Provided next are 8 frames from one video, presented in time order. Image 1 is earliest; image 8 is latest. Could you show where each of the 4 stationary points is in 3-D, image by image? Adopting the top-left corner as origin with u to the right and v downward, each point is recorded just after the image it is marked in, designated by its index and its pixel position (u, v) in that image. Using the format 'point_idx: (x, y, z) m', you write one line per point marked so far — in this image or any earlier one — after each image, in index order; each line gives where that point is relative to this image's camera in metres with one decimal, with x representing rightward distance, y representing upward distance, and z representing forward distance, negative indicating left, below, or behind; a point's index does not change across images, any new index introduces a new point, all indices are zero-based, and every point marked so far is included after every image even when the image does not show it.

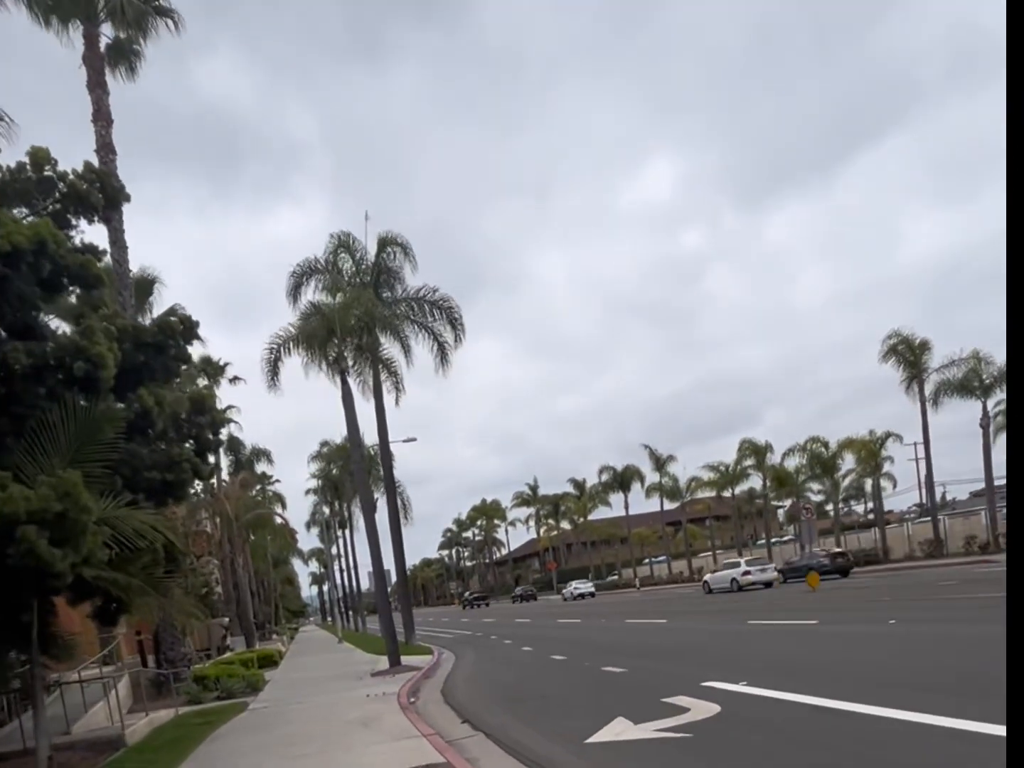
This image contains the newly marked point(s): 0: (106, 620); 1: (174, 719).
0: (-5.7, -3.3, +18.1) m
1: (-5.1, -5.0, +19.3) m
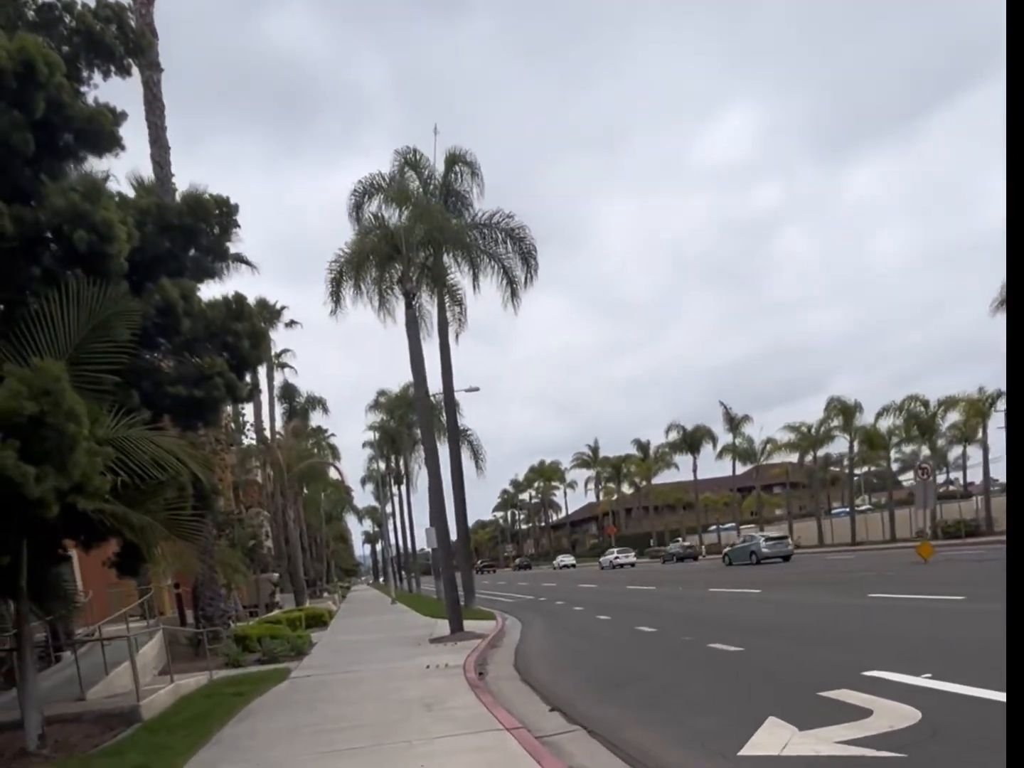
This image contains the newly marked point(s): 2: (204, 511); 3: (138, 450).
0: (-4.6, -2.2, +15.2) m
1: (-4.0, -3.9, +16.5) m
2: (-3.7, -1.6, +15.1) m
3: (-3.3, -0.6, +11.5) m
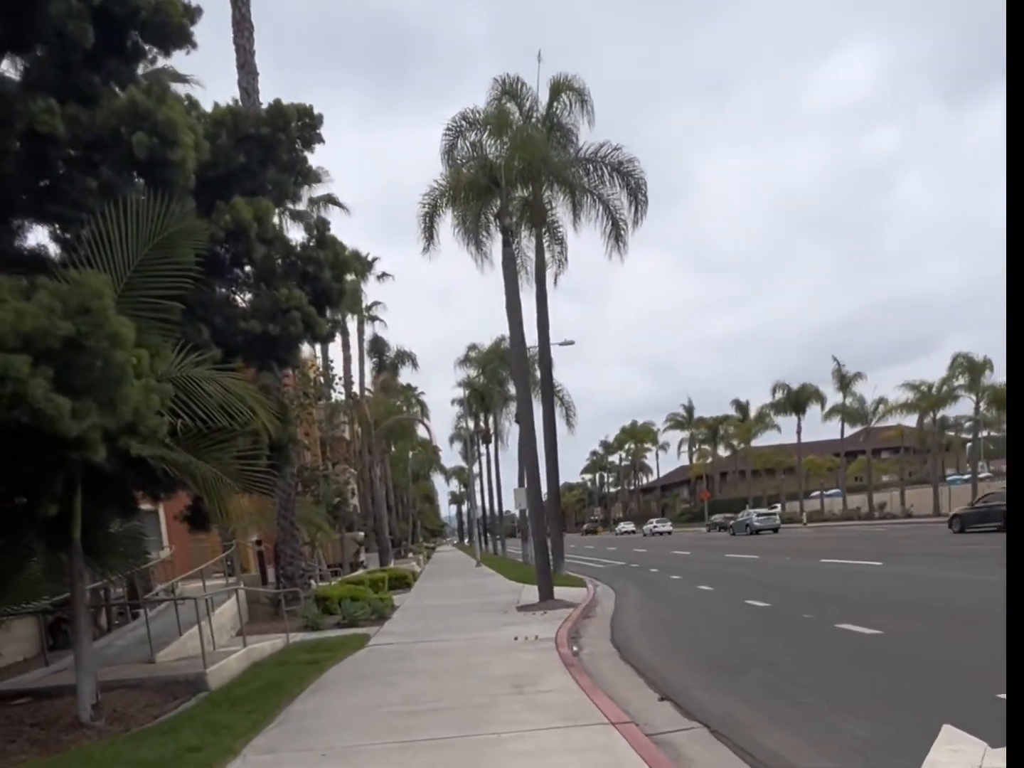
0: (-3.4, -1.5, +14.0) m
1: (-2.8, -3.2, +15.3) m
2: (-2.5, -0.9, +13.9) m
3: (-2.4, 0.0, +10.2) m
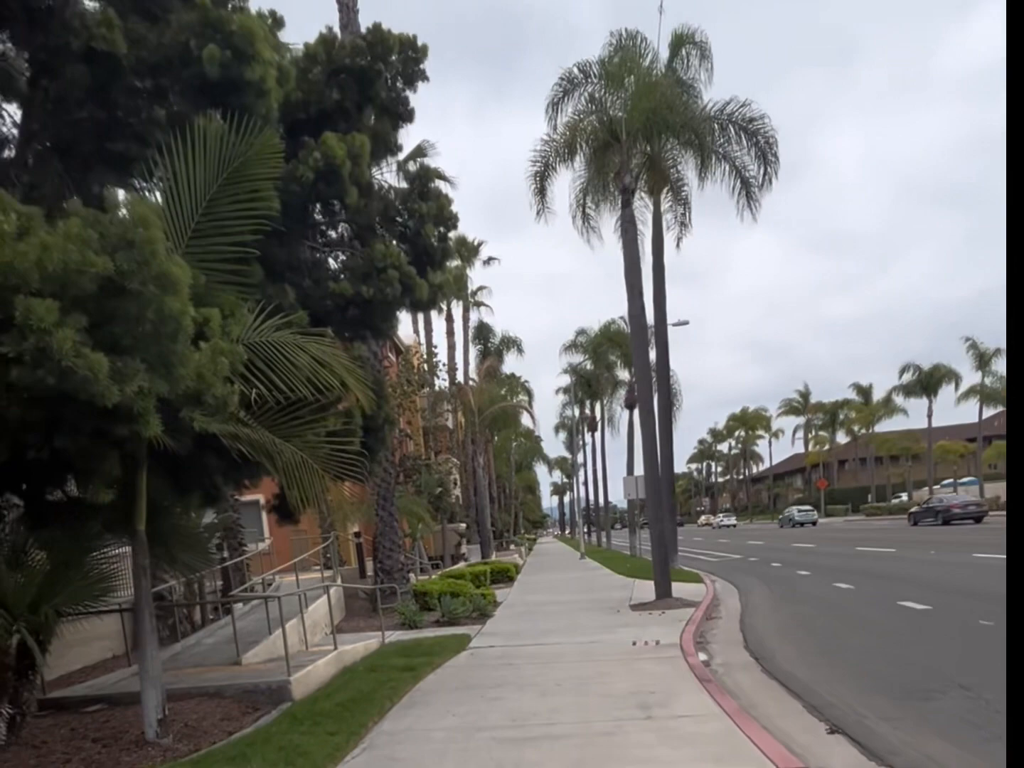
0: (-2.3, -1.3, +12.7) m
1: (-1.5, -2.9, +13.9) m
2: (-1.3, -0.7, +12.5) m
3: (-1.5, +0.2, +8.8) m
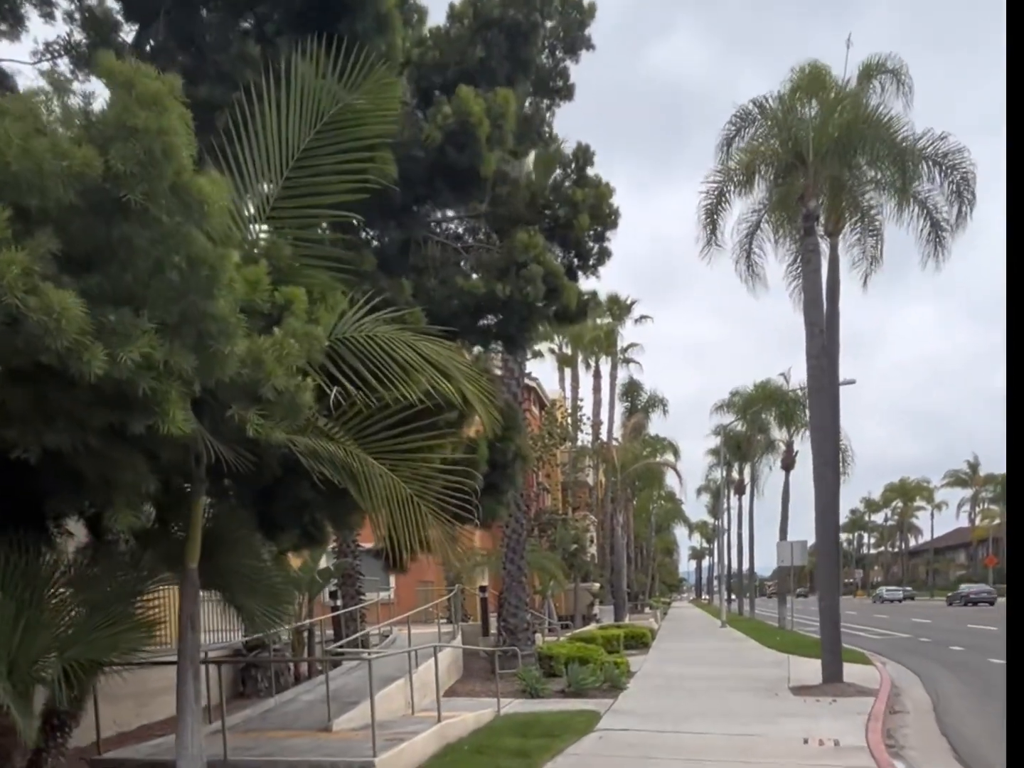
0: (-1.0, -1.4, +10.8) m
1: (-0.2, -3.2, +11.9) m
2: (-0.1, -0.9, +10.5) m
3: (-0.7, +0.2, +6.9) m
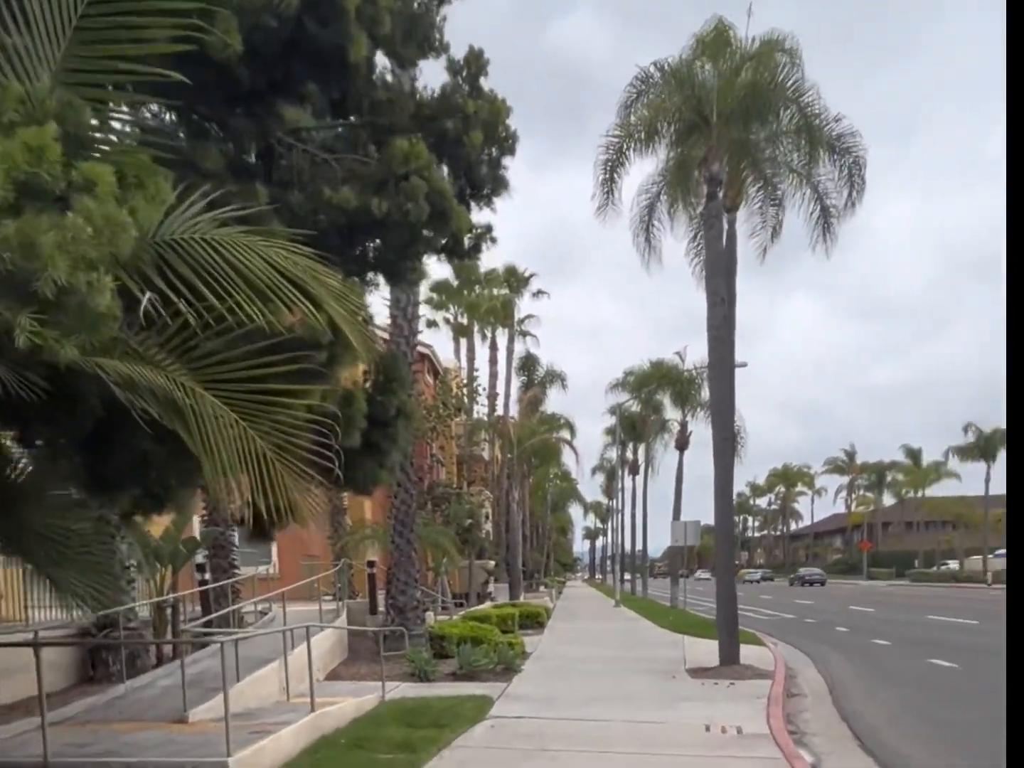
0: (-1.9, -1.0, +9.5) m
1: (-1.2, -2.8, +10.6) m
2: (-1.0, -0.5, +9.2) m
3: (-1.2, +0.5, +5.6) m
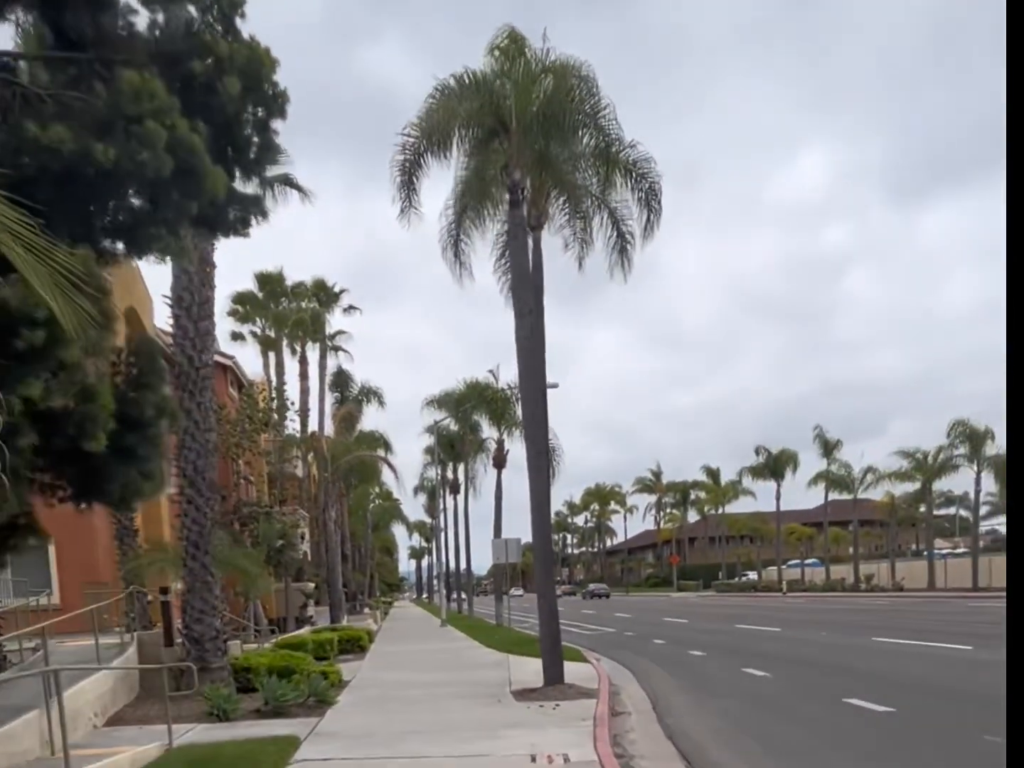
0: (-3.2, -1.1, +8.0) m
1: (-2.6, -2.8, +9.2) m
2: (-2.2, -0.5, +7.8) m
3: (-2.0, +0.6, +4.2) m
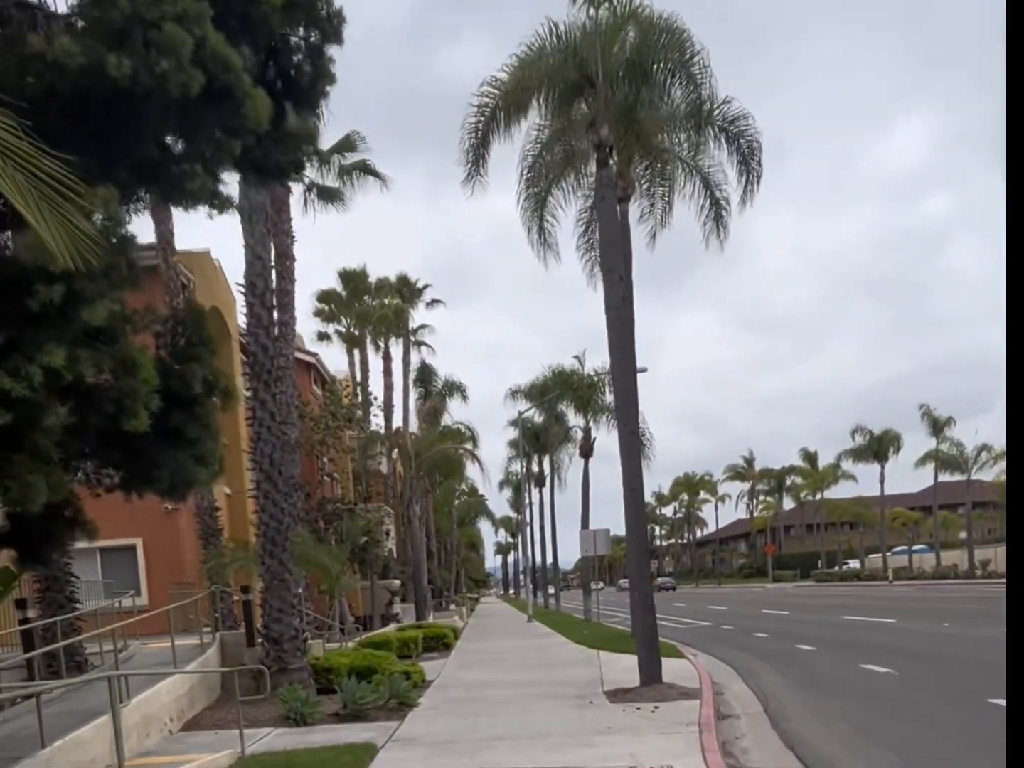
0: (-2.7, -0.9, +7.1) m
1: (-2.0, -2.7, +8.3) m
2: (-1.8, -0.3, +6.9) m
3: (-1.8, +0.7, +3.3) m
